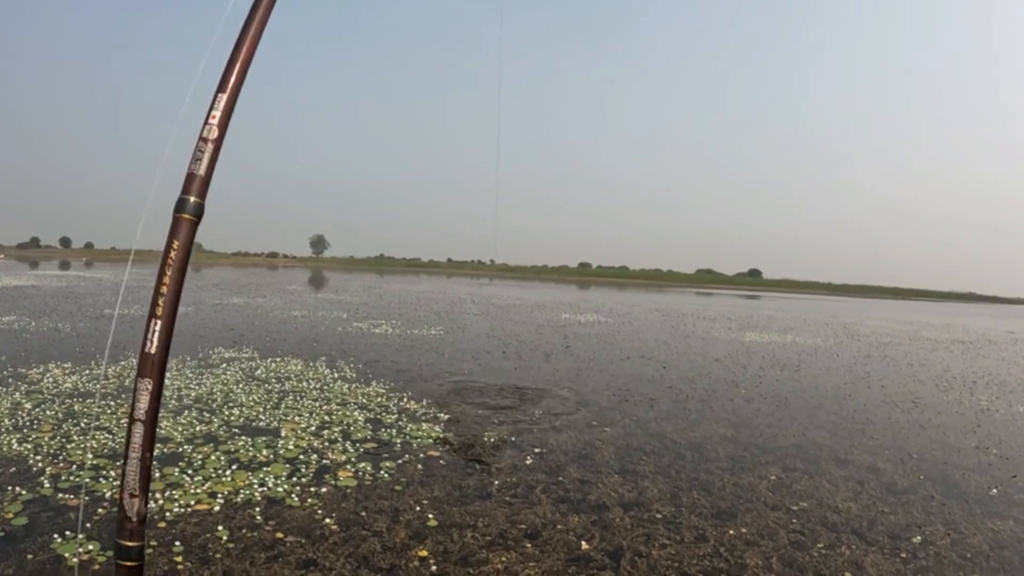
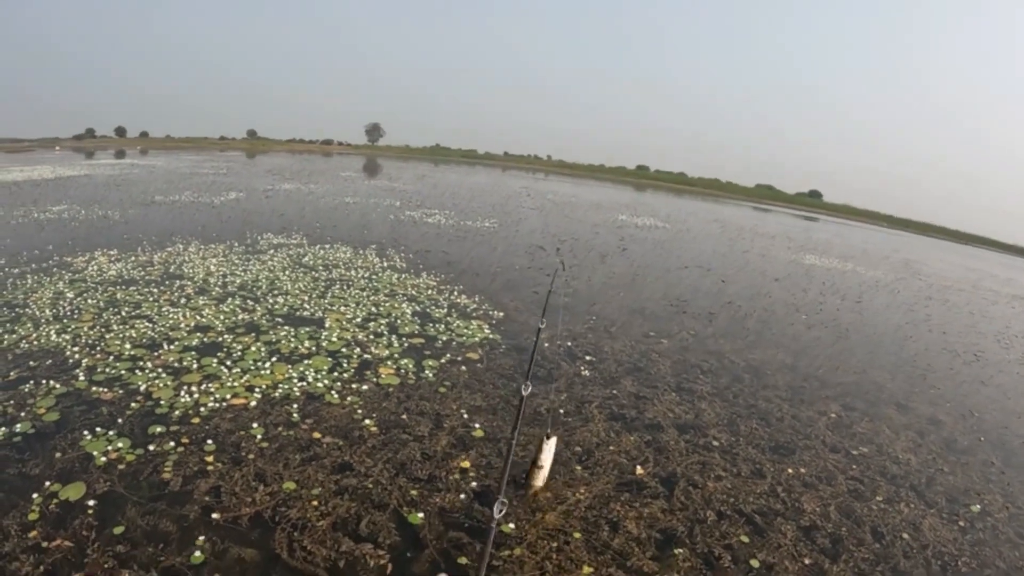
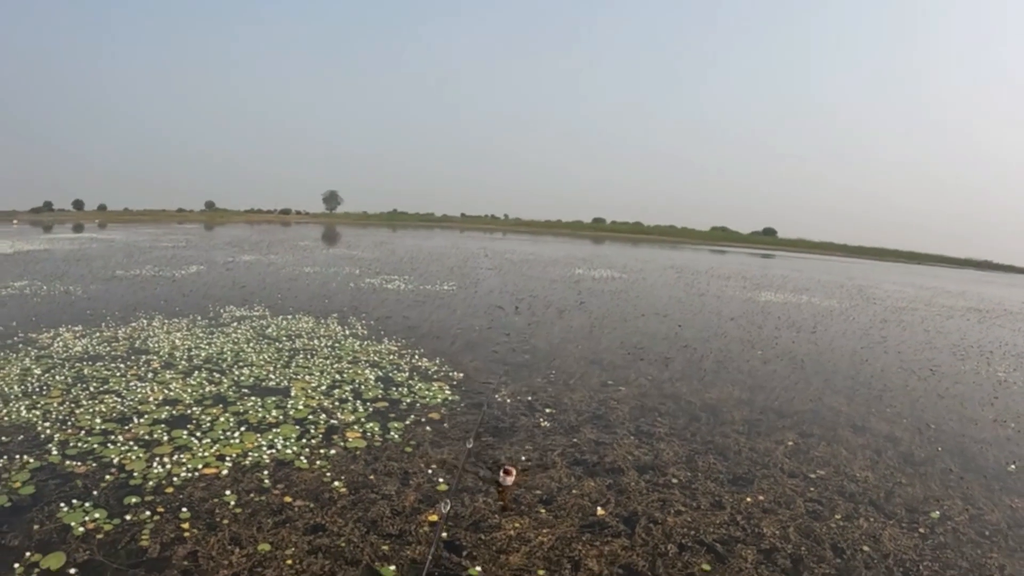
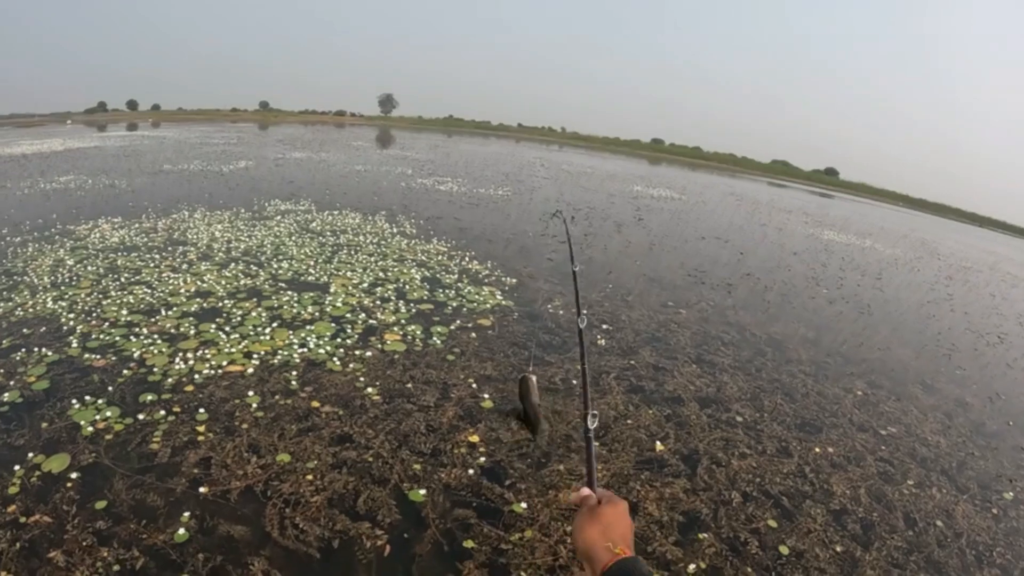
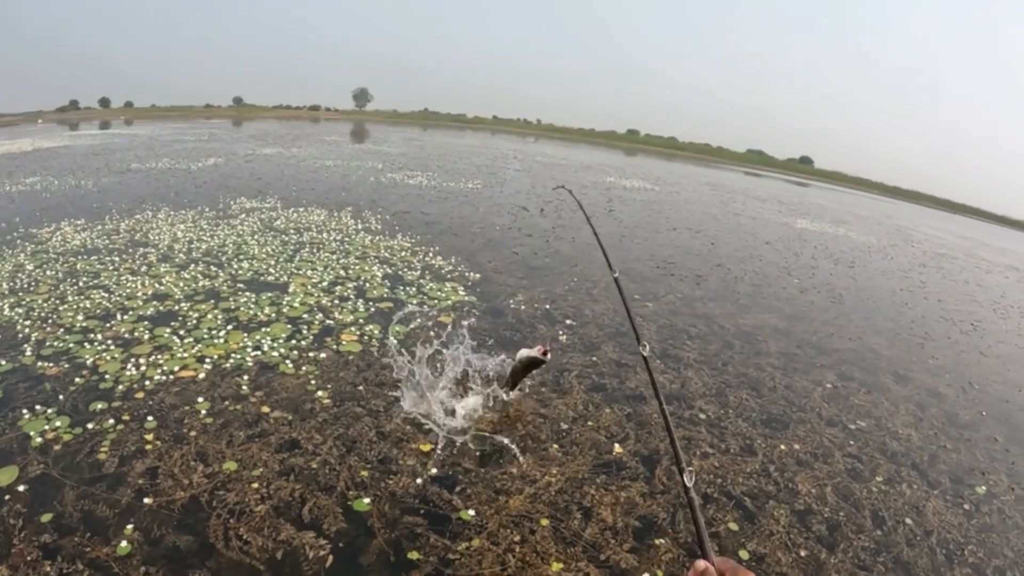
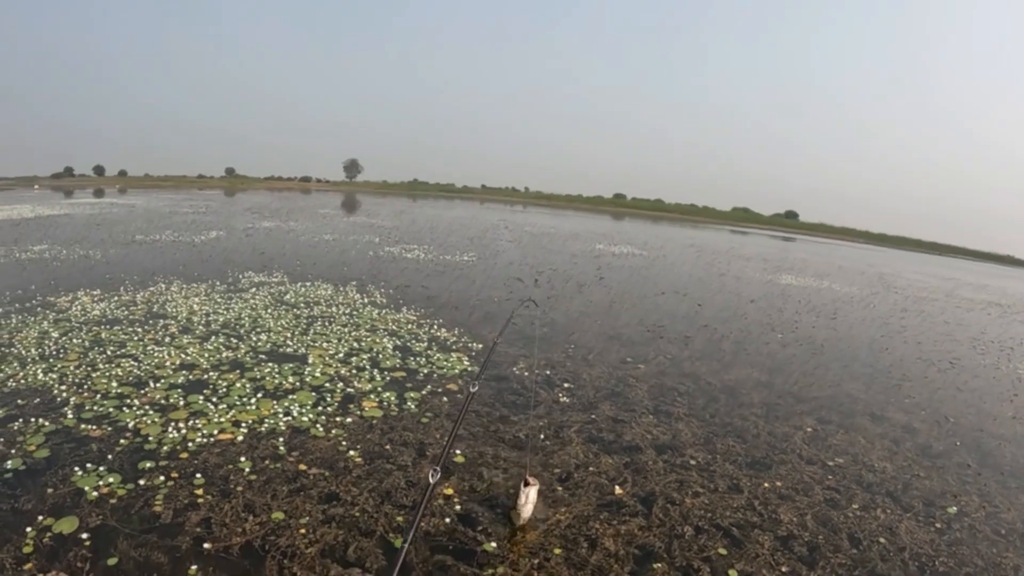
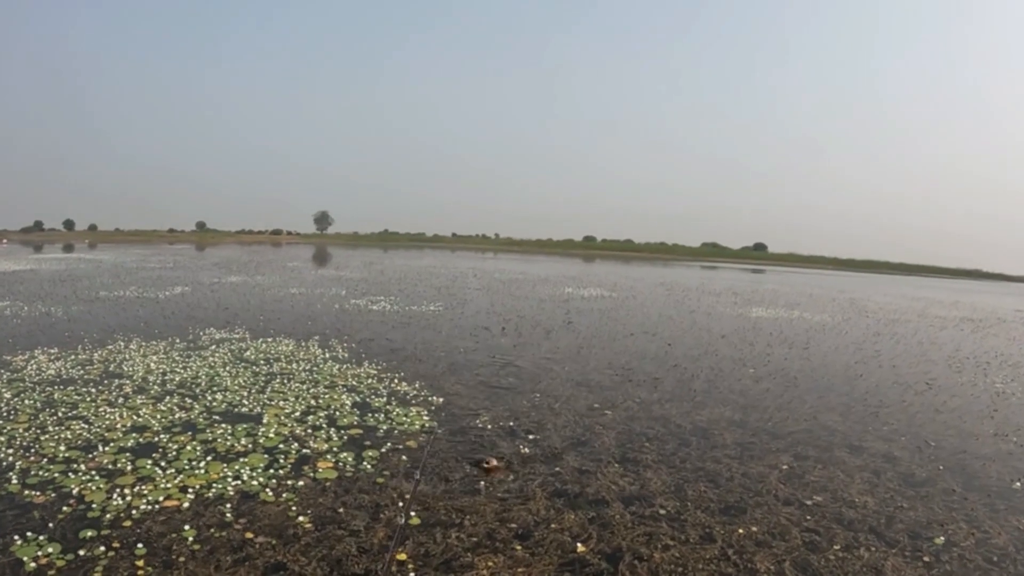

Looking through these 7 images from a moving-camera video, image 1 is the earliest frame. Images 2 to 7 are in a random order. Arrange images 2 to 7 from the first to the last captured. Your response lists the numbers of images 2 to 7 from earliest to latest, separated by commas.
7, 3, 6, 2, 4, 5
